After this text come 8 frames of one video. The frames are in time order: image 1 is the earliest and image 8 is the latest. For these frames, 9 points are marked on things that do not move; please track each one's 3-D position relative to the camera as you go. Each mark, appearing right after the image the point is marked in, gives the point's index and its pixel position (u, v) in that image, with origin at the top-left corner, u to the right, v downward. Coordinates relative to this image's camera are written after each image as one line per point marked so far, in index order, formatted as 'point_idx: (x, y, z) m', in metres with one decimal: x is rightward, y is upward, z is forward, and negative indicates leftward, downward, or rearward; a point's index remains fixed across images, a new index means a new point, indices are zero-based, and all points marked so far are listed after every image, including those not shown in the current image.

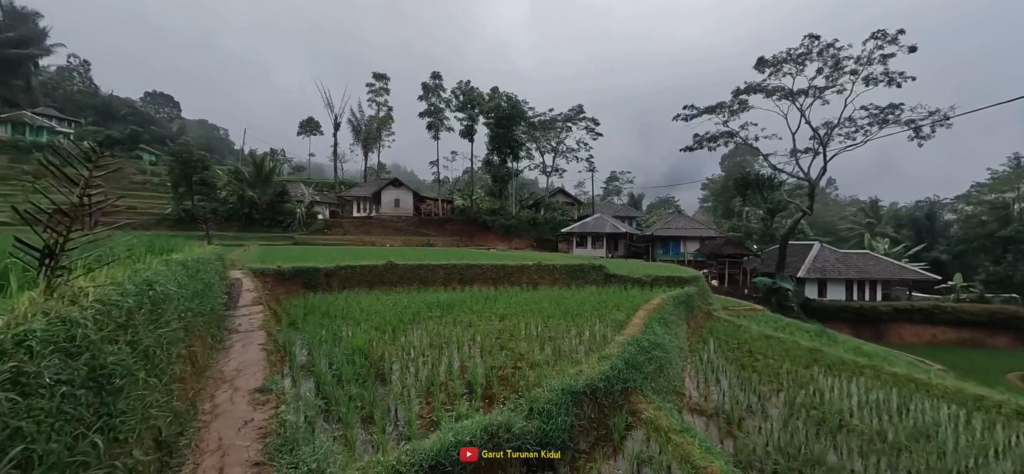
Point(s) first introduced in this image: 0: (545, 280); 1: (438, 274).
0: (+1.1, -1.5, +13.5) m
1: (-2.4, -1.2, +12.6) m
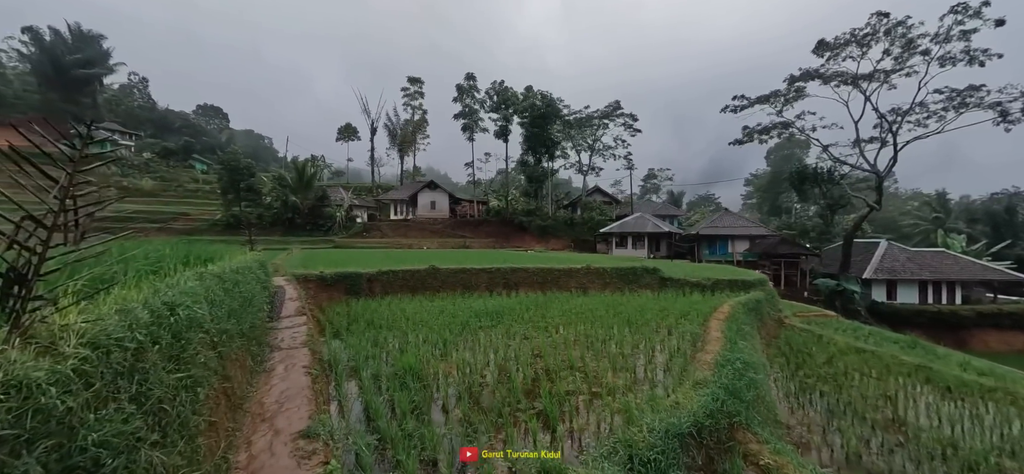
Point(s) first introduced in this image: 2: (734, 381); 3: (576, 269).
0: (+2.6, -1.5, +12.6) m
1: (-0.9, -1.3, +12.0) m
2: (+2.6, -1.7, +4.8) m
3: (+2.0, -1.0, +12.7) m
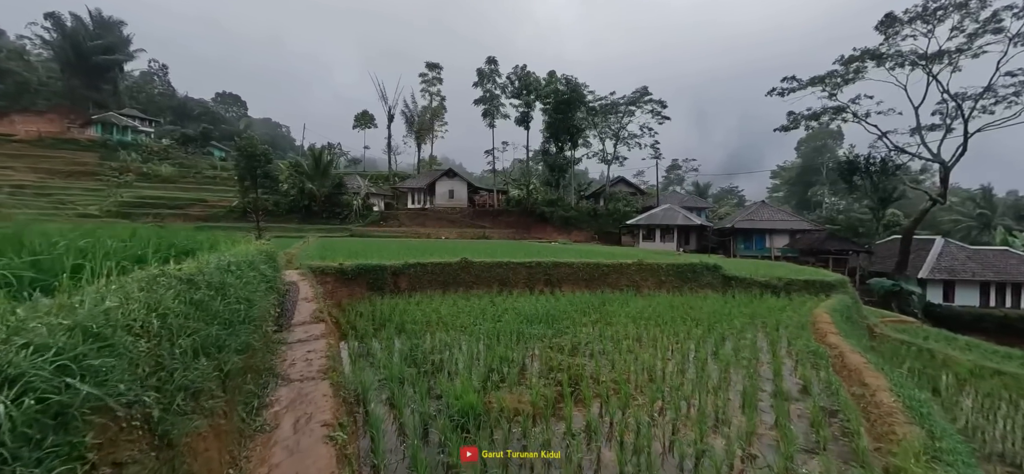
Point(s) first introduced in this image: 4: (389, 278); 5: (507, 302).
0: (+3.8, -1.3, +11.0) m
1: (+0.2, -1.0, +10.5) m
2: (+3.5, -1.6, +3.2) m
3: (+3.2, -0.8, +11.1) m
4: (-2.9, -1.0, +9.5) m
5: (-0.1, -1.5, +8.8) m
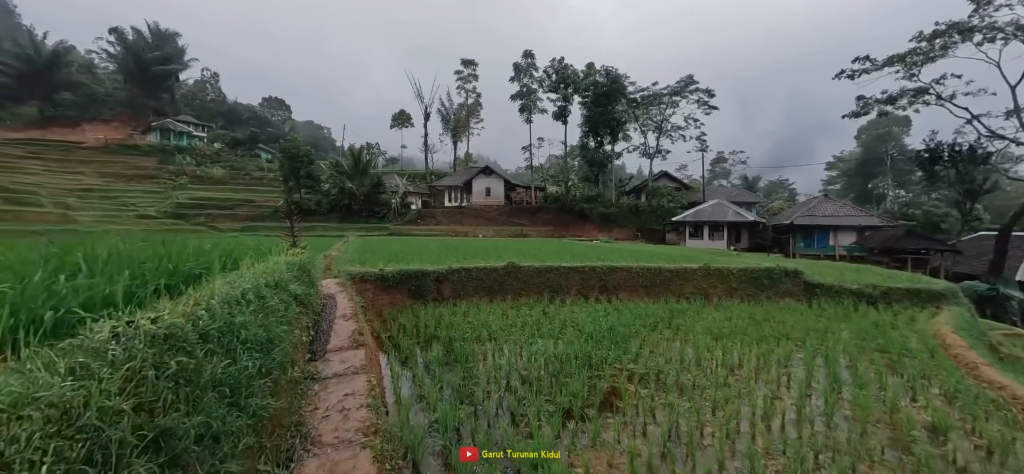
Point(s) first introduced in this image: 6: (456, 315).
0: (+5.1, -1.3, +9.8) m
1: (+1.4, -1.0, +9.6) m
2: (+4.2, -1.8, +2.0) m
3: (+4.5, -0.8, +9.9) m
4: (-1.7, -1.0, +8.8) m
5: (+1.0, -1.5, +7.9) m
6: (-1.1, -1.5, +7.8) m
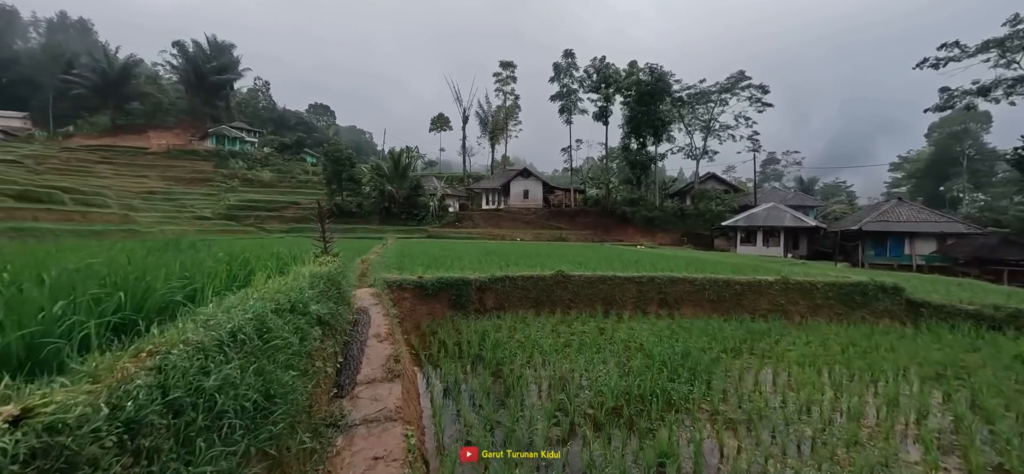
0: (+6.1, -1.5, +8.4) m
1: (+2.5, -1.2, +8.5) m
2: (+4.5, -1.9, +0.7) m
3: (+5.5, -1.0, +8.6) m
4: (-0.8, -1.2, +8.0) m
5: (+1.9, -1.7, +6.9) m
6: (-0.2, -1.6, +7.0) m
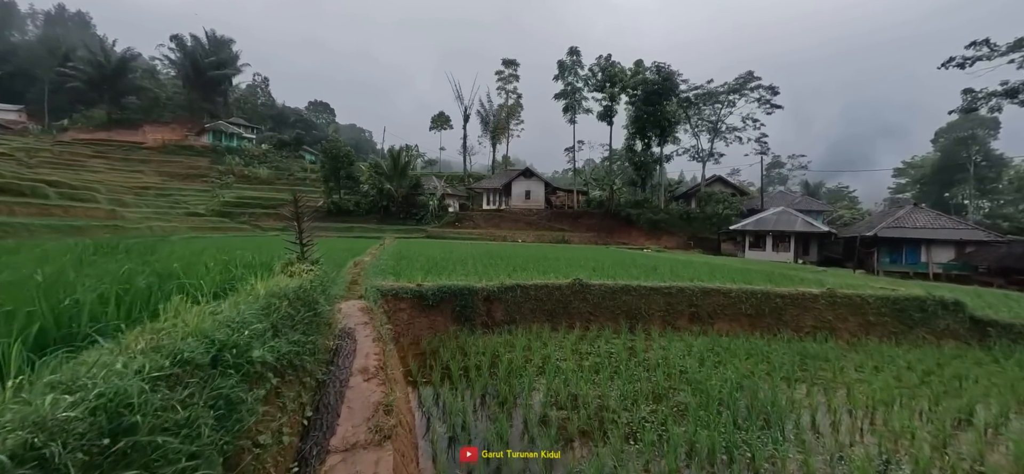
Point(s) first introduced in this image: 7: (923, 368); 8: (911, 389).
0: (+6.3, -1.7, +7.5) m
1: (+2.7, -1.3, +7.5) m
2: (+4.8, -2.0, -0.3) m
3: (+5.7, -1.1, +7.6) m
4: (-0.5, -1.2, +7.0) m
5: (+2.1, -1.8, +5.9) m
6: (0.0, -1.7, +6.0) m
7: (+6.1, -1.9, +5.8) m
8: (+5.1, -1.9, +5.1) m
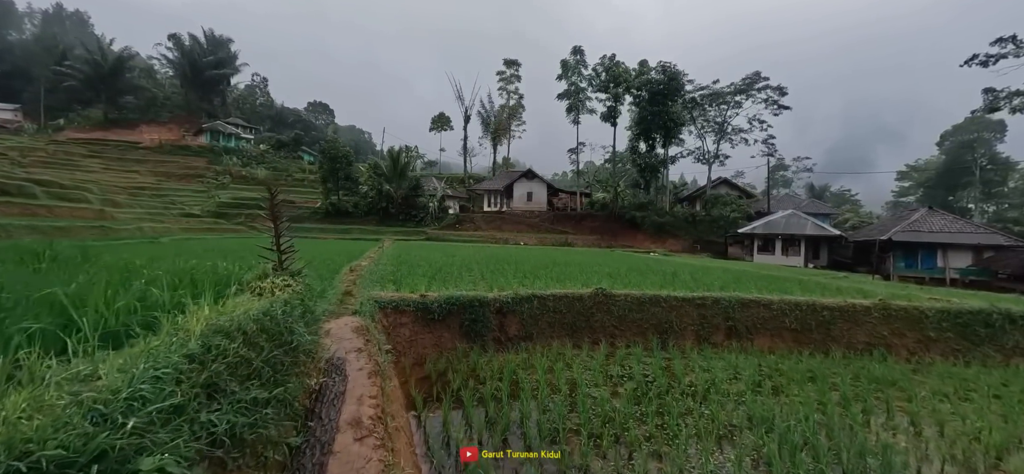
0: (+6.6, -1.8, +6.6) m
1: (+2.9, -1.4, +6.7) m
2: (+5.0, -2.0, -1.1) m
3: (+6.0, -1.2, +6.8) m
4: (-0.3, -1.3, +6.2) m
5: (+2.3, -1.8, +5.1) m
6: (+0.3, -1.7, +5.1) m
7: (+6.3, -2.0, +5.0) m
8: (+5.3, -2.0, +4.2) m
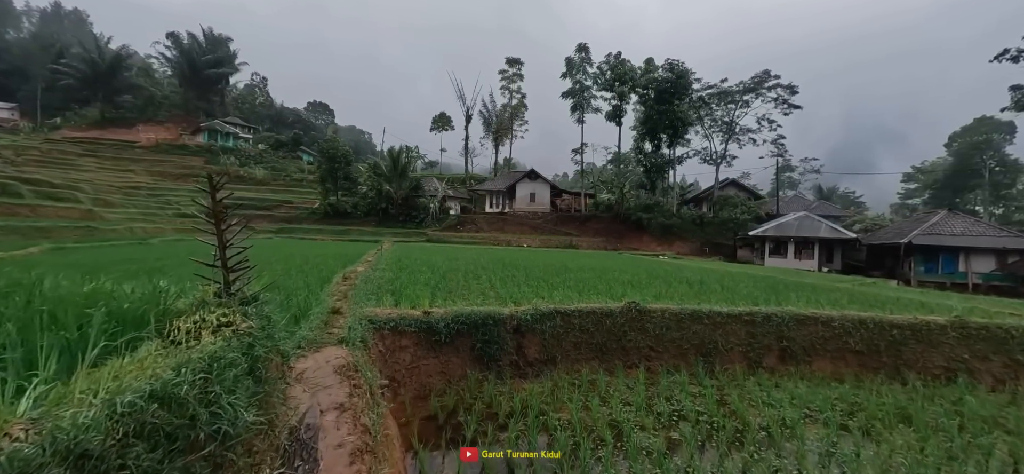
0: (+6.8, -1.9, +5.7) m
1: (+3.2, -1.4, +5.7) m
2: (+5.3, -2.1, -2.1) m
3: (+6.2, -1.3, +5.8) m
4: (0.0, -1.3, +5.2) m
5: (+2.6, -1.9, +4.1) m
6: (+0.5, -1.8, +4.2) m
7: (+6.6, -2.1, +4.1) m
8: (+5.6, -2.1, +3.3) m
